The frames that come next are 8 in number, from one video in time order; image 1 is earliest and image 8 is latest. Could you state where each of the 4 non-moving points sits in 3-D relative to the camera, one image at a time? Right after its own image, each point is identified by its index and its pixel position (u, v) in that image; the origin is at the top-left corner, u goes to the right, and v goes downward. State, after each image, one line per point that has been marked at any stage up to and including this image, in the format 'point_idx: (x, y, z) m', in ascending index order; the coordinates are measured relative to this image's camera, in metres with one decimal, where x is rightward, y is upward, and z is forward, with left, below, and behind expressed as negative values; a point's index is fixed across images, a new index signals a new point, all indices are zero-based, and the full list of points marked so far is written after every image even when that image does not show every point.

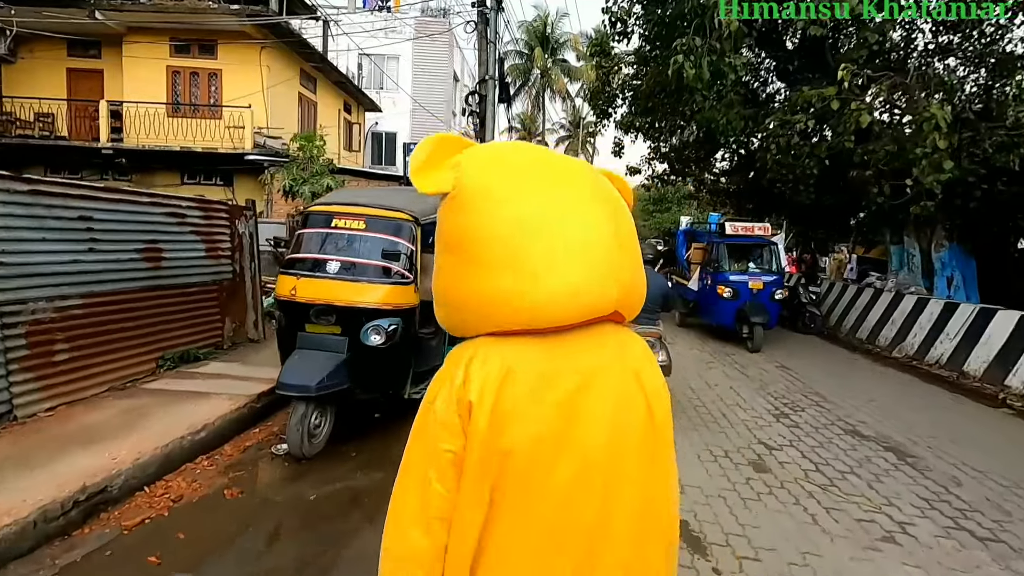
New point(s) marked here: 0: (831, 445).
0: (+3.7, -1.8, +6.1) m
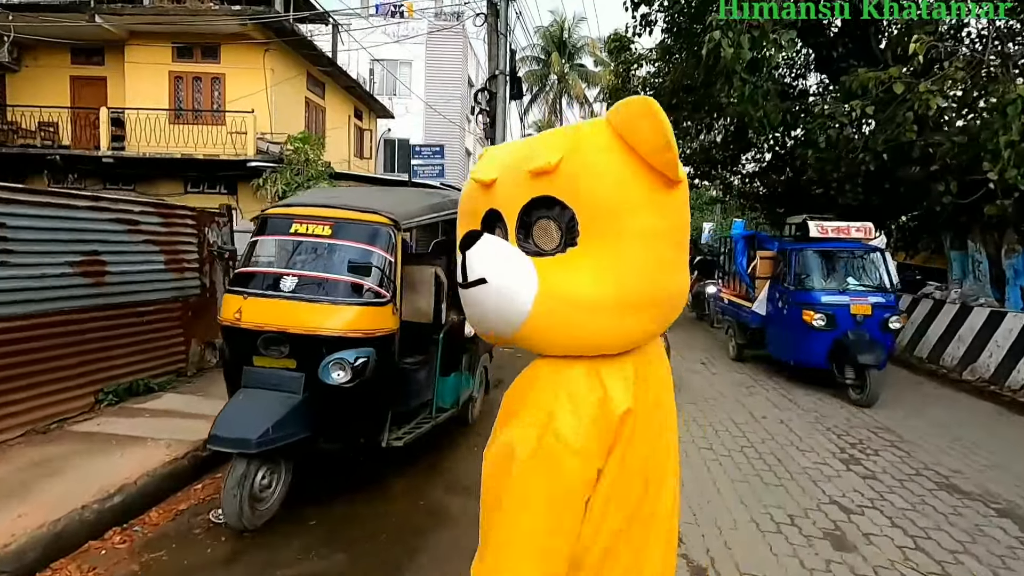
0: (+3.7, -2.0, +4.8) m
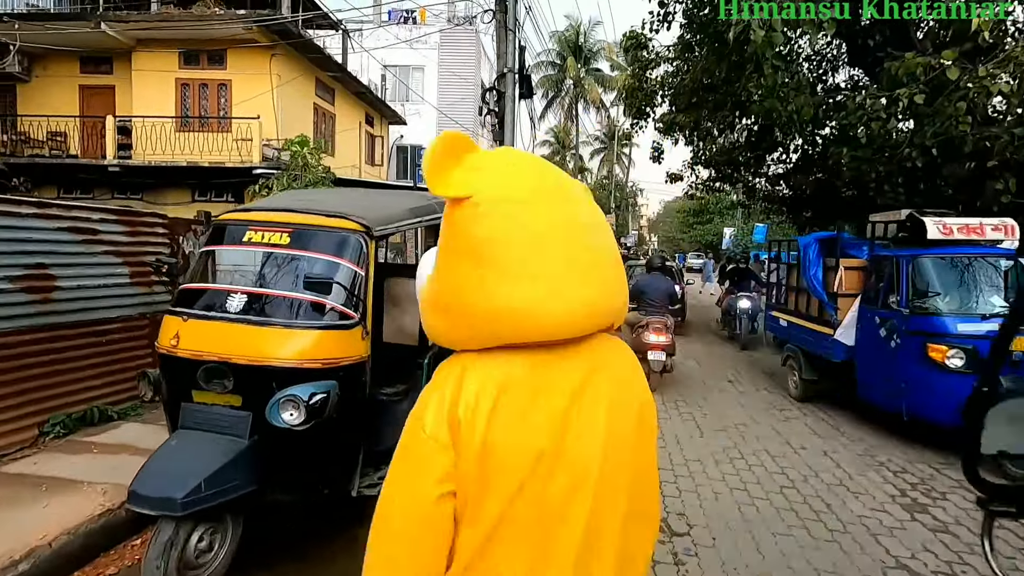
0: (+3.7, -2.1, +3.9) m
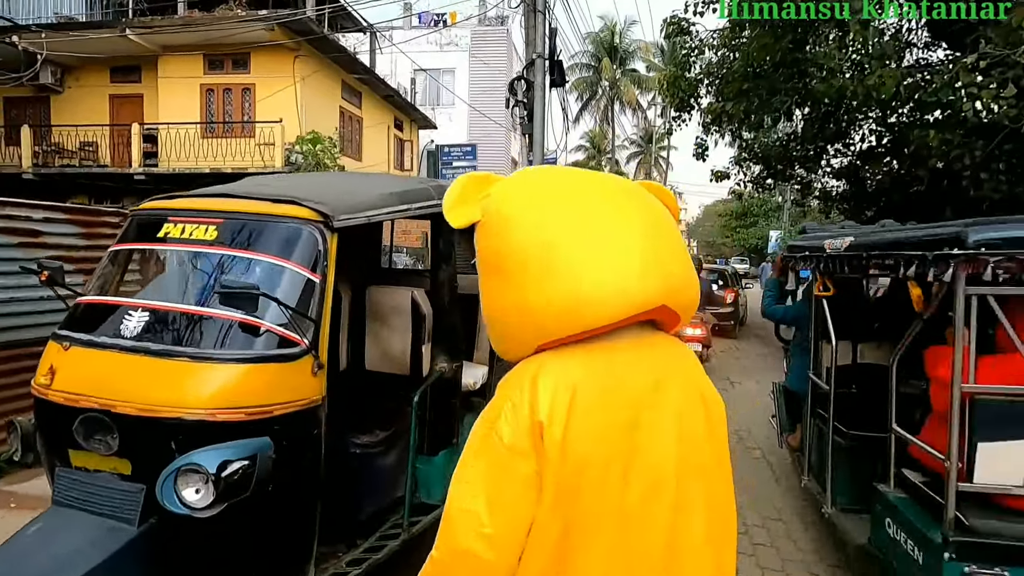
0: (+3.8, -2.1, +2.5) m
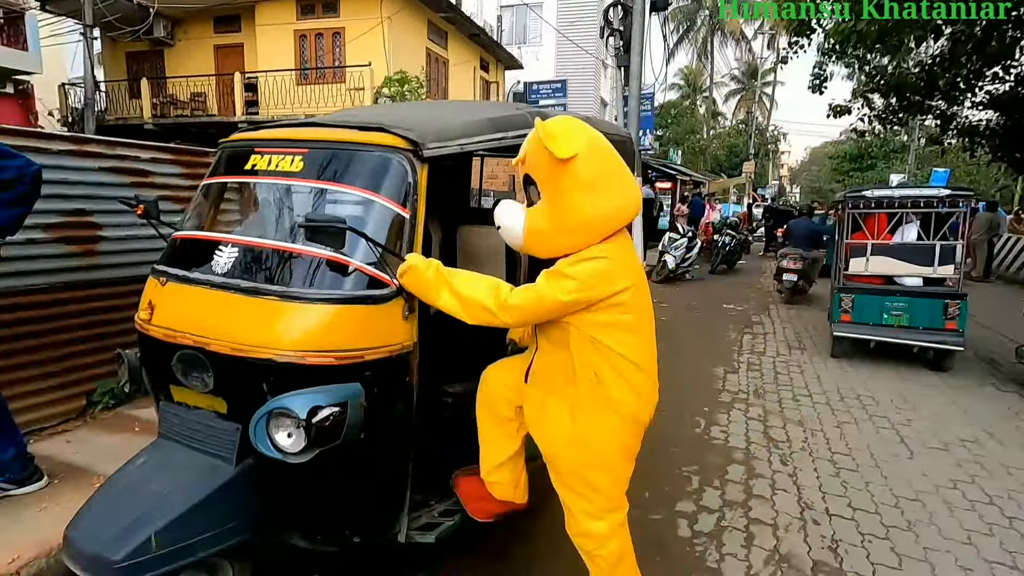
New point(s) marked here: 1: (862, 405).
0: (+4.2, -2.0, +1.7) m
1: (+3.8, -1.3, +5.9) m
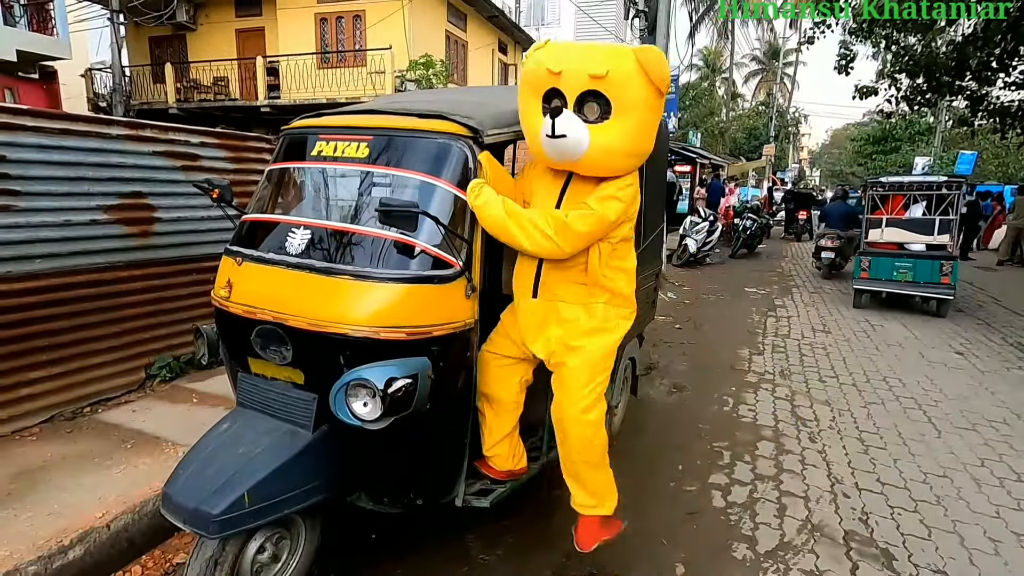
0: (+4.4, -1.9, +1.8) m
1: (+4.2, -1.1, +5.9) m
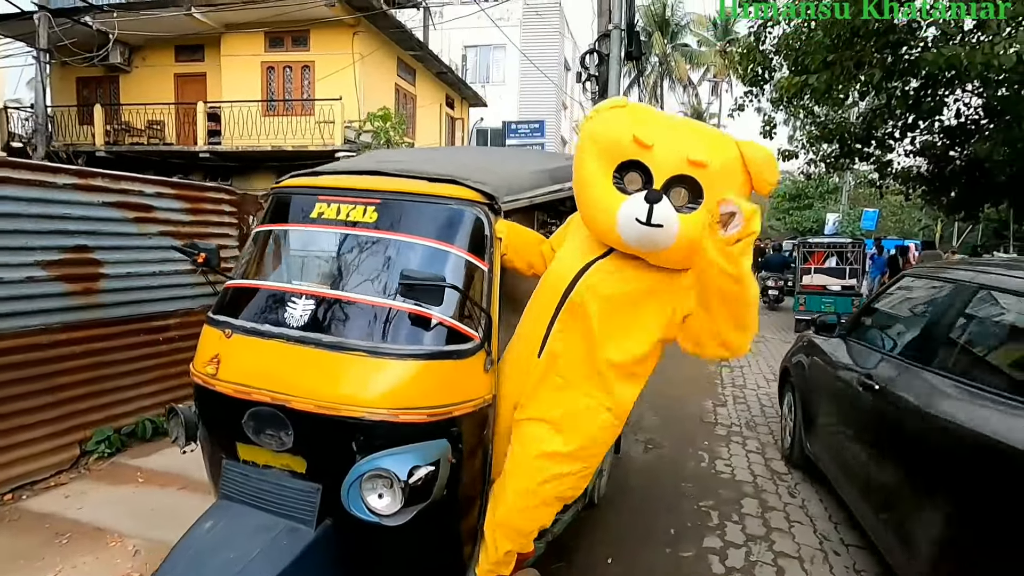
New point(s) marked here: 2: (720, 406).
0: (+4.6, -2.2, +2.0) m
1: (+3.9, -1.7, +6.2) m
2: (+2.8, -1.6, +7.1) m
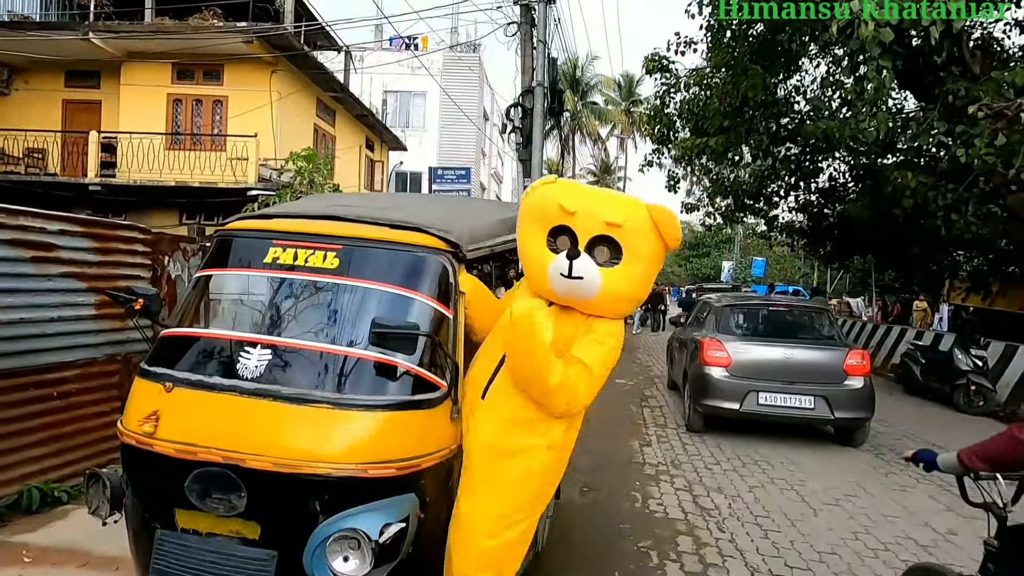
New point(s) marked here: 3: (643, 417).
0: (+4.4, -2.4, +2.6) m
1: (+3.1, -2.2, +6.6) m
2: (+1.8, -2.2, +7.4) m
3: (+2.2, -2.2, +9.0) m
